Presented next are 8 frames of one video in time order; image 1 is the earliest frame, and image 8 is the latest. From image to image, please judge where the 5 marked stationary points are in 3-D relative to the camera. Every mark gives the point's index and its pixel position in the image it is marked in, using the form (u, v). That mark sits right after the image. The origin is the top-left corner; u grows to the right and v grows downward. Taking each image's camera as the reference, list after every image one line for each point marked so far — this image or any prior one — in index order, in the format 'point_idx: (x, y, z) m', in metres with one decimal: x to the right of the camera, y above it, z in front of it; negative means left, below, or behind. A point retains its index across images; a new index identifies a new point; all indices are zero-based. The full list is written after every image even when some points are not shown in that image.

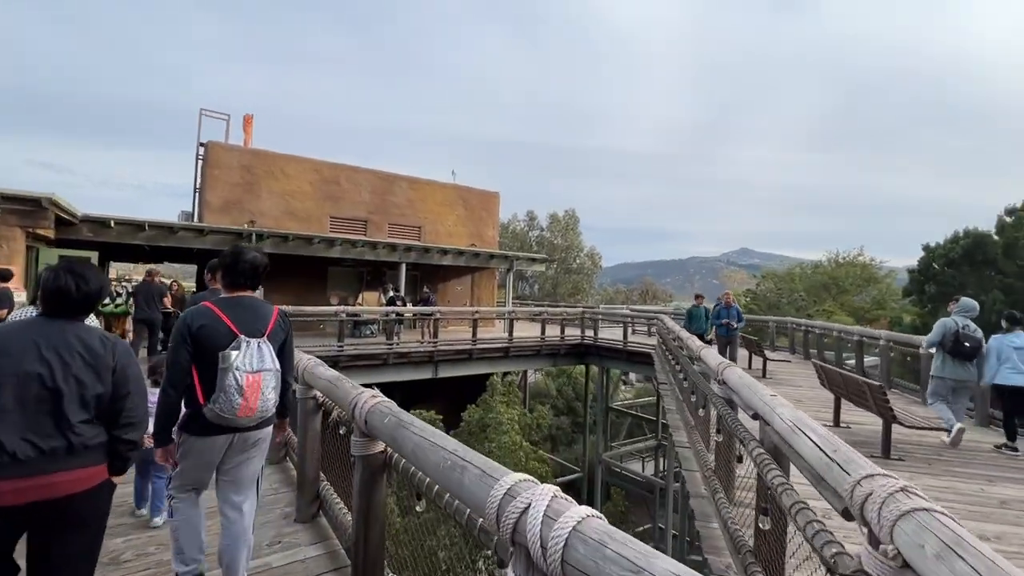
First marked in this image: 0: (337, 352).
0: (-3.4, -1.2, +10.7) m
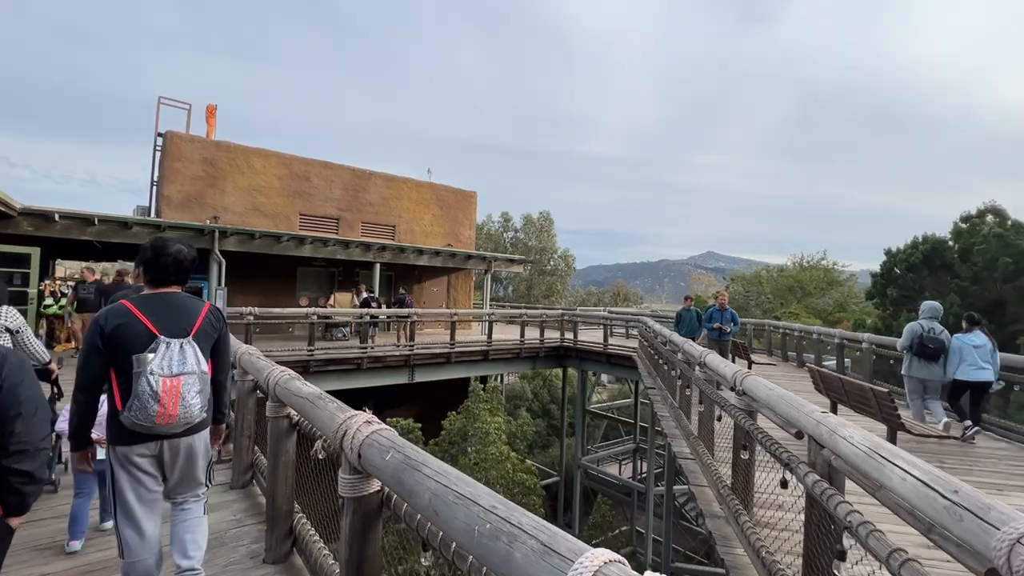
0: (-3.7, -1.3, +10.1) m
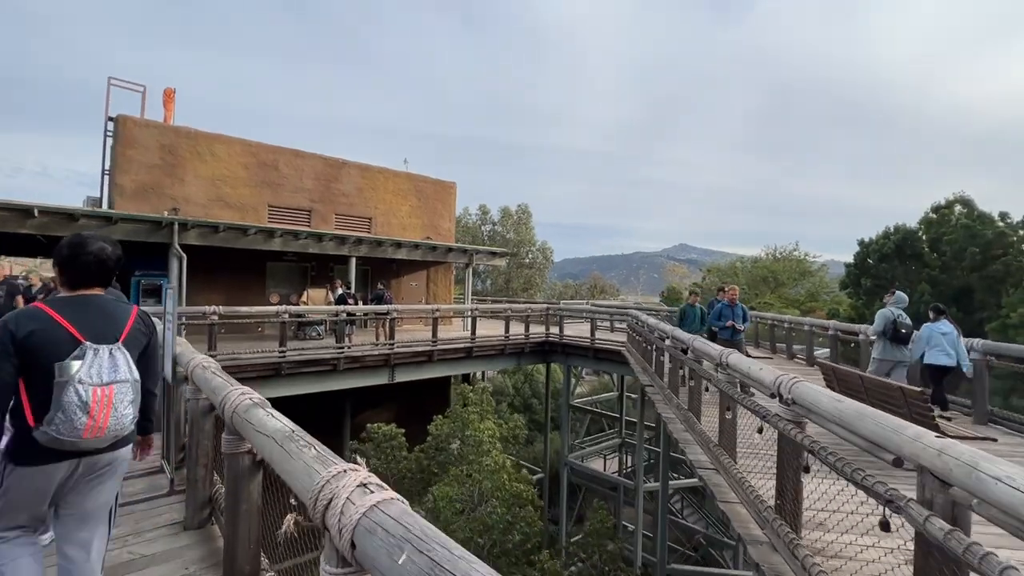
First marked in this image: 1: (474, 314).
0: (-4.0, -1.2, +9.5) m
1: (-0.9, -0.6, +12.6) m
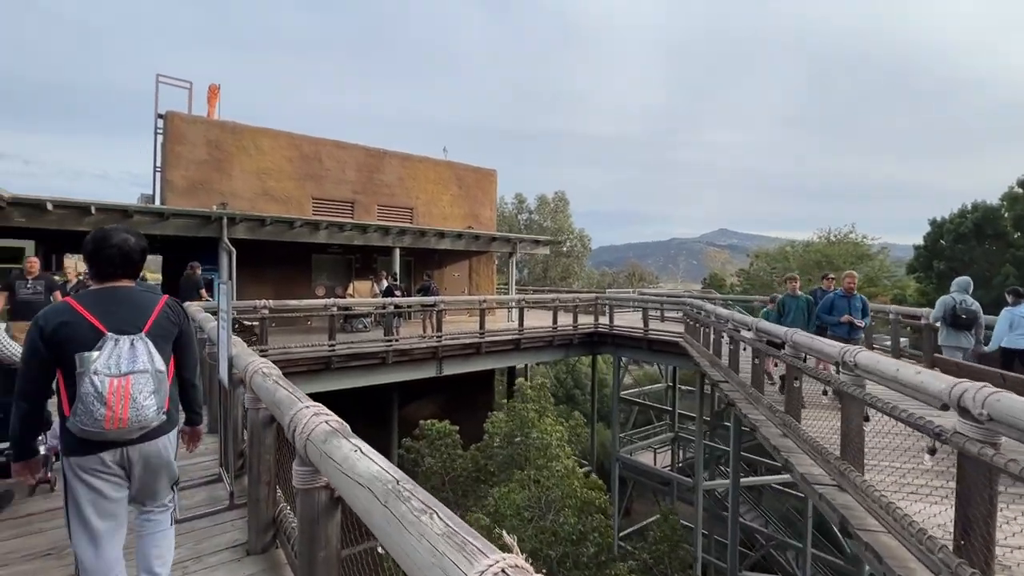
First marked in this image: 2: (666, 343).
0: (-3.1, -1.1, +9.3) m
1: (+0.2, -0.4, +12.3) m
2: (+3.3, -1.2, +11.7) m
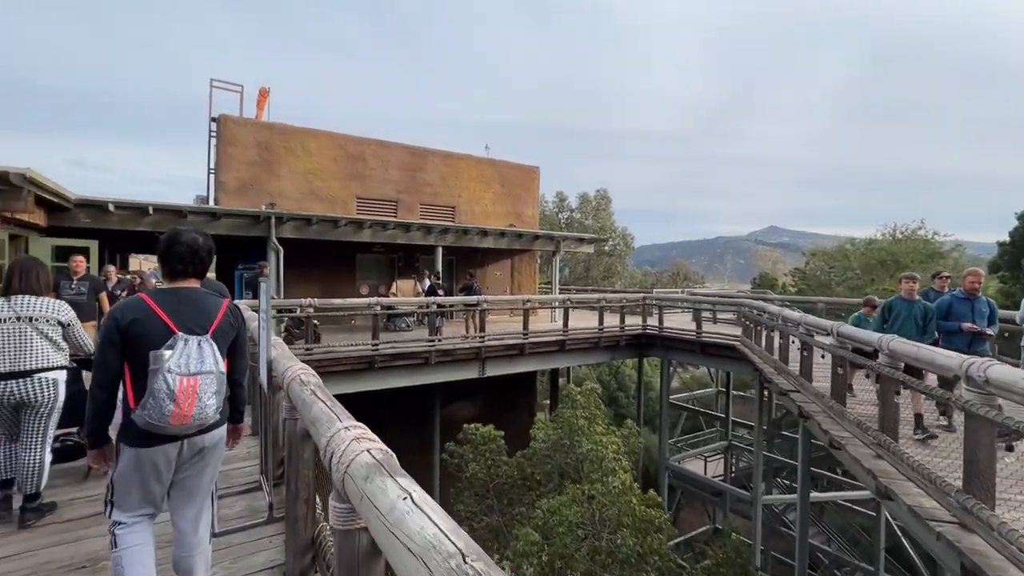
0: (-2.3, -1.1, +9.2) m
1: (+1.2, -0.4, +11.9) m
2: (+4.2, -1.2, +11.1) m
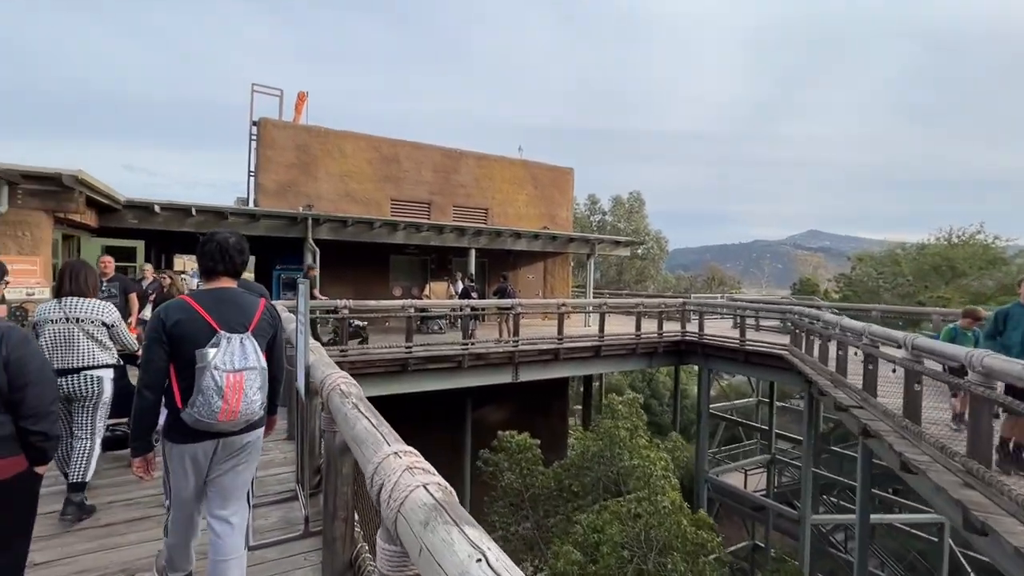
0: (-1.7, -1.1, +9.1) m
1: (+1.9, -0.4, +11.6) m
2: (+4.8, -1.3, +10.7) m
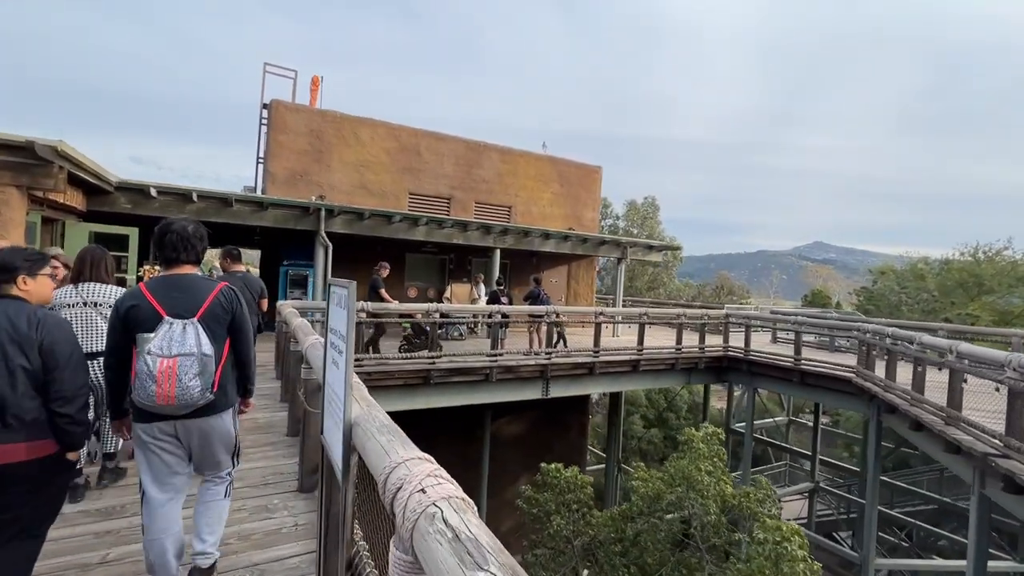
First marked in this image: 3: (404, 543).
0: (-1.2, -1.1, +8.0) m
1: (+2.4, -0.6, +10.5) m
2: (+5.4, -1.5, +9.6) m
3: (-0.2, -0.5, +1.1) m
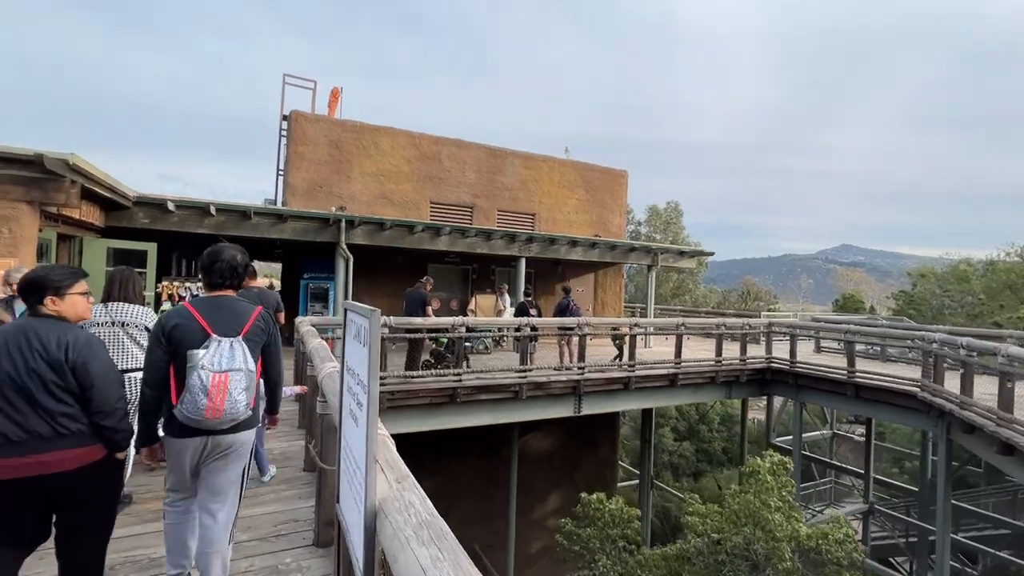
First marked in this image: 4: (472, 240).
0: (-0.8, -1.3, +7.5) m
1: (+3.0, -0.8, +9.9) m
2: (+5.9, -1.6, +8.8) m
3: (0.0, -0.5, +0.6) m
4: (-0.8, +1.0, +11.2) m
